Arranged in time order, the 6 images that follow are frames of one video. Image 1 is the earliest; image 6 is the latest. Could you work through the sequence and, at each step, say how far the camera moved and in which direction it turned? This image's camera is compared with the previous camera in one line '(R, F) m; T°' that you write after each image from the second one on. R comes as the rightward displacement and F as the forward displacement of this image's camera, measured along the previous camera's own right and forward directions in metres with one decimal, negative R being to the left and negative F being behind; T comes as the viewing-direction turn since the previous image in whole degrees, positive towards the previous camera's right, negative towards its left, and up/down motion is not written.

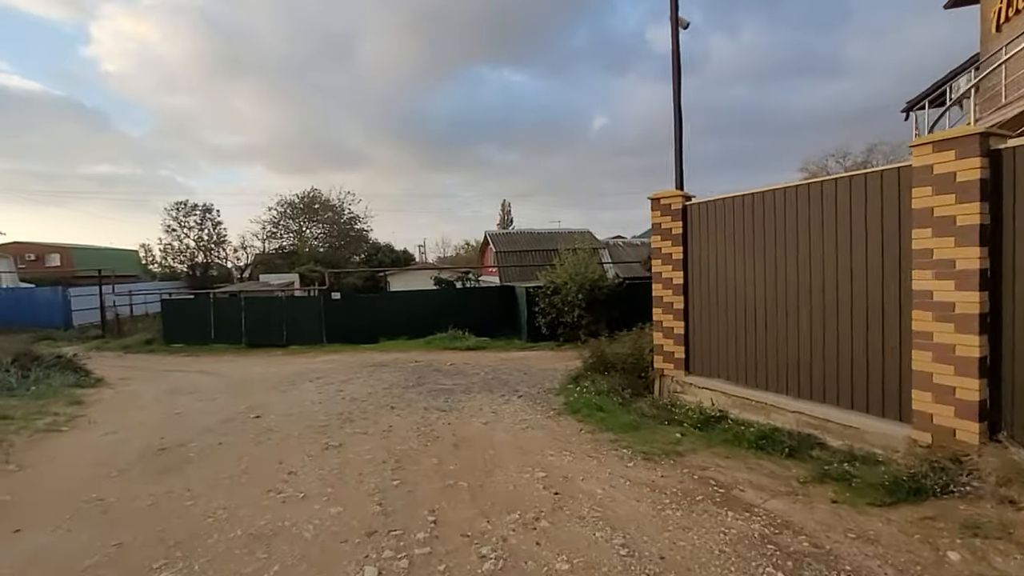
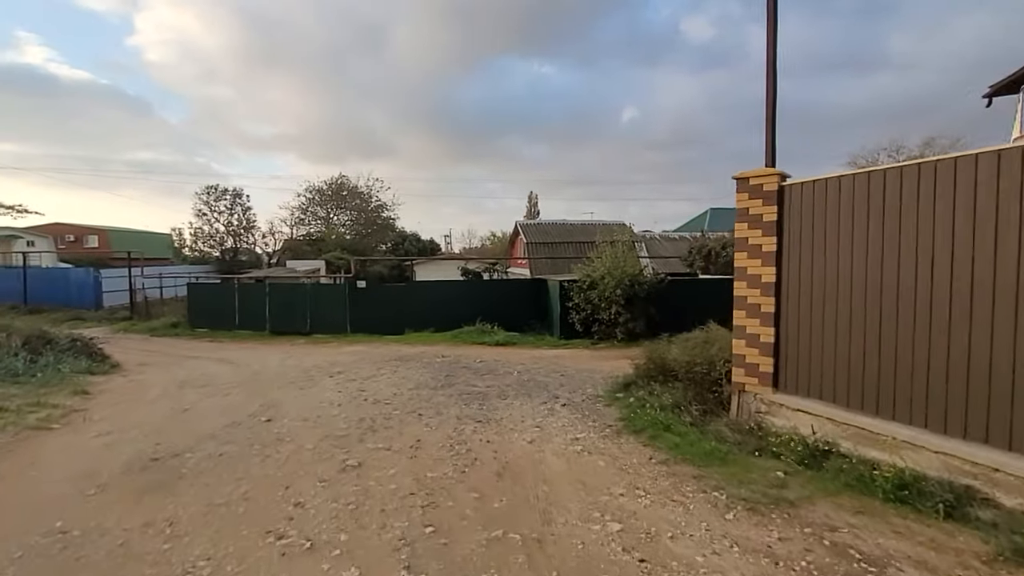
(-0.3, +0.9) m; -3°
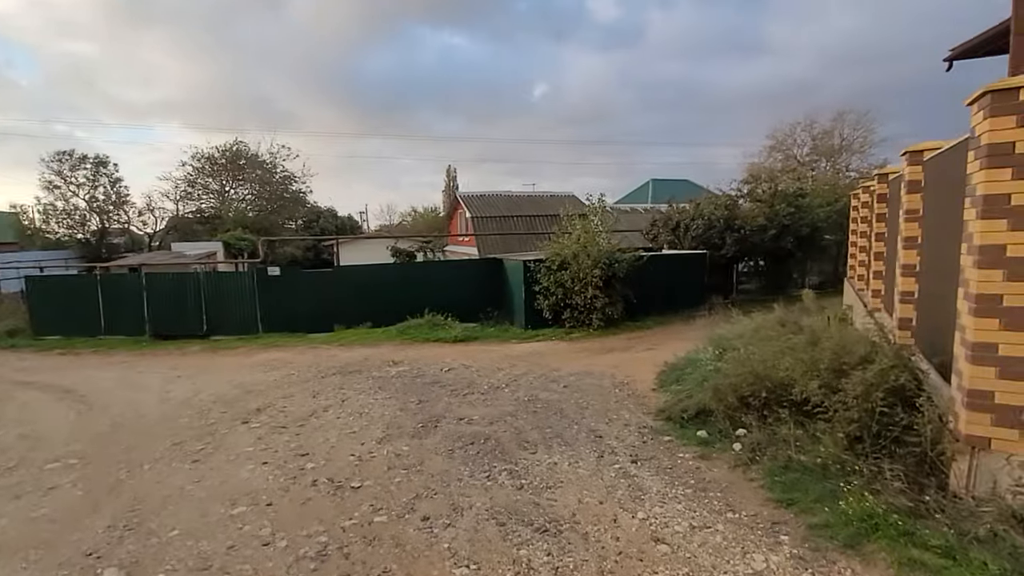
(-1.0, +2.5) m; +10°
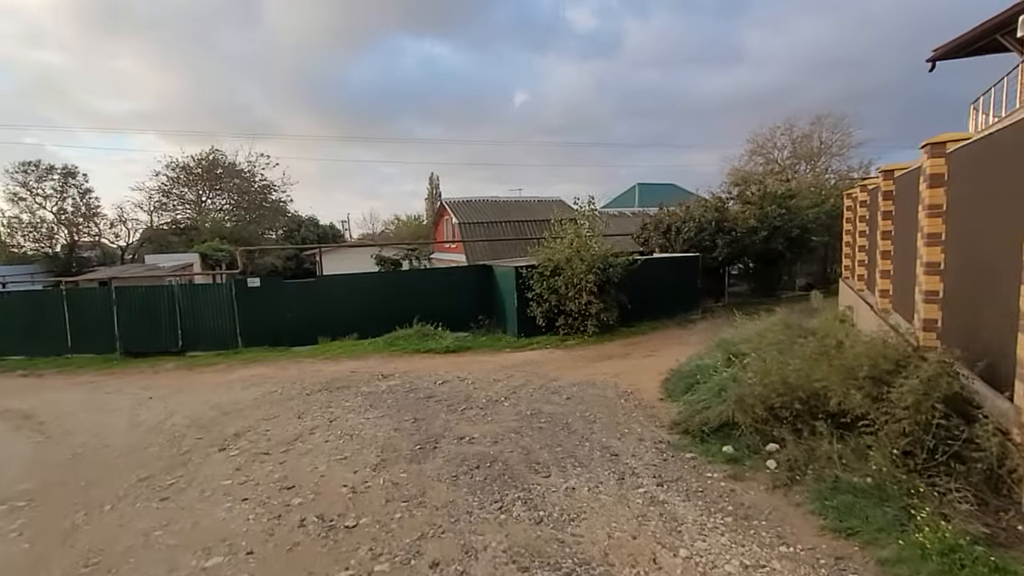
(-0.2, +0.4) m; +2°
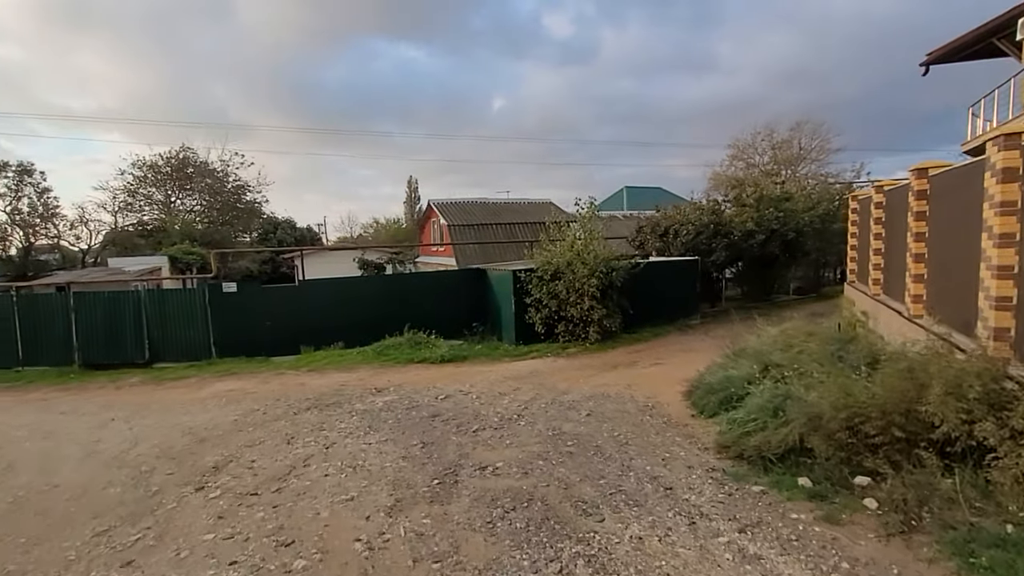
(-0.5, +0.7) m; +3°
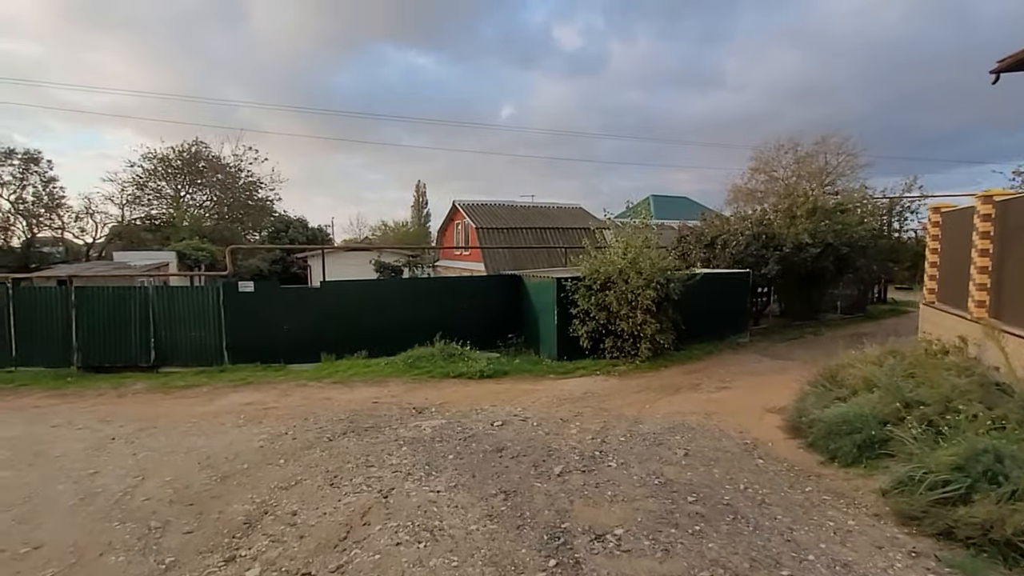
(-1.0, +1.1) m; 0°
